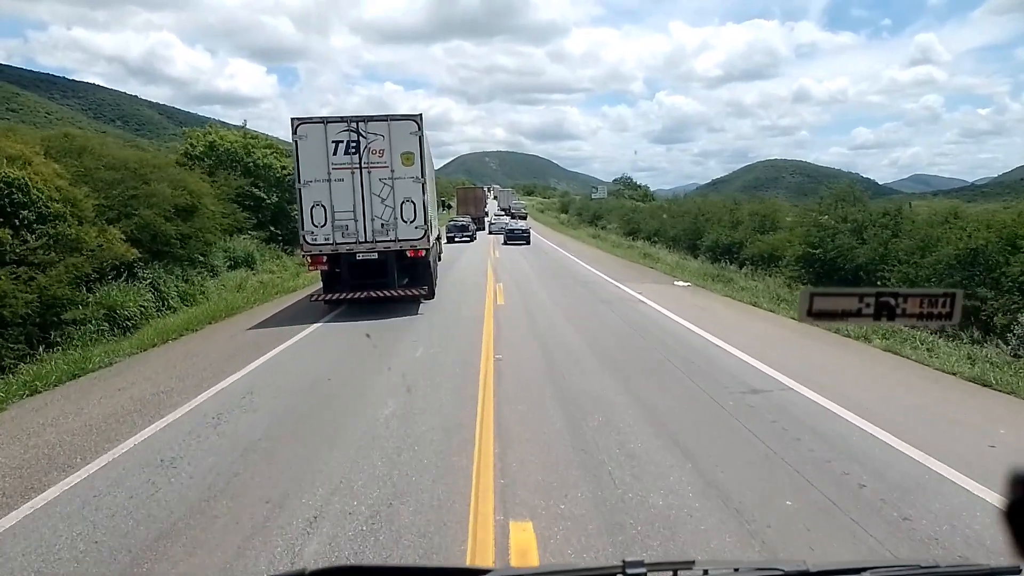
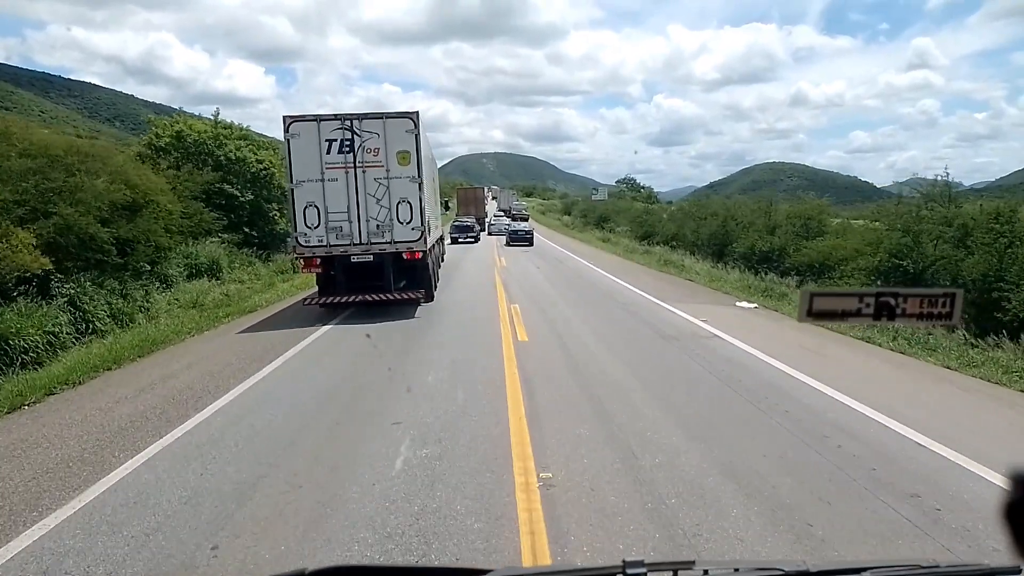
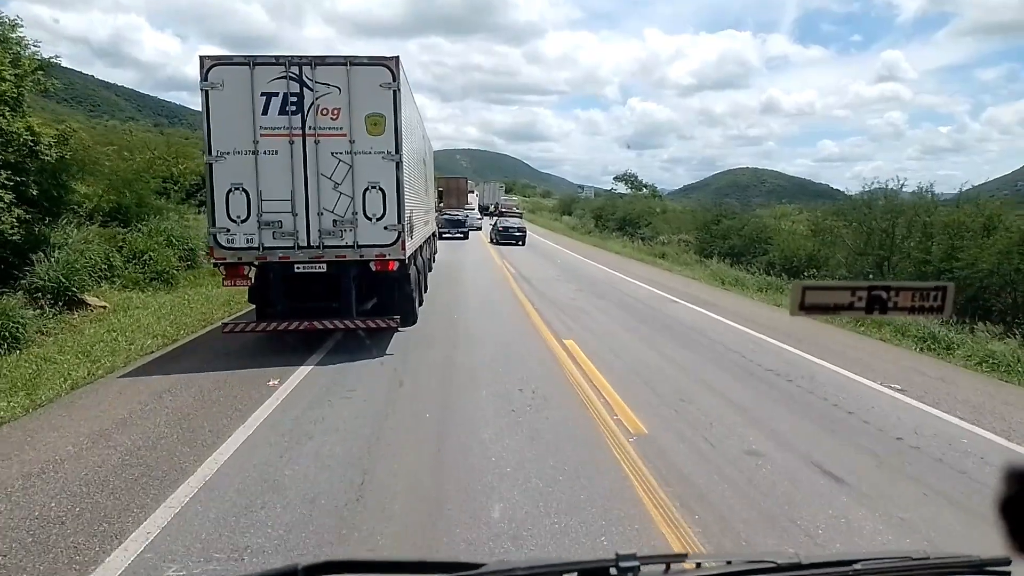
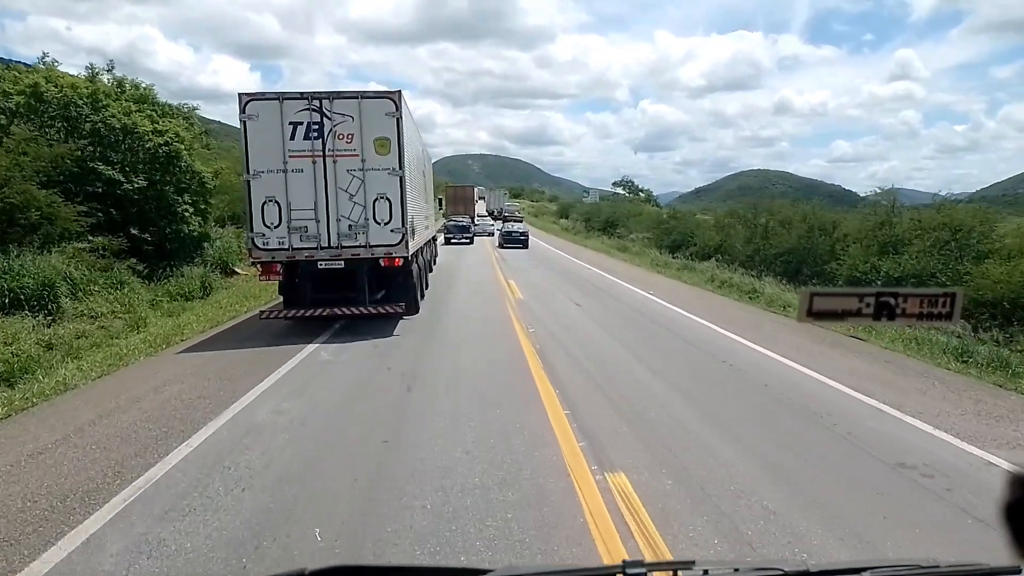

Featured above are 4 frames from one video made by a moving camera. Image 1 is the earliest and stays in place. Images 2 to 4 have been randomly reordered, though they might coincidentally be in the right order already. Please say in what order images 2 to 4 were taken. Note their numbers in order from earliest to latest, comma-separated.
2, 4, 3
